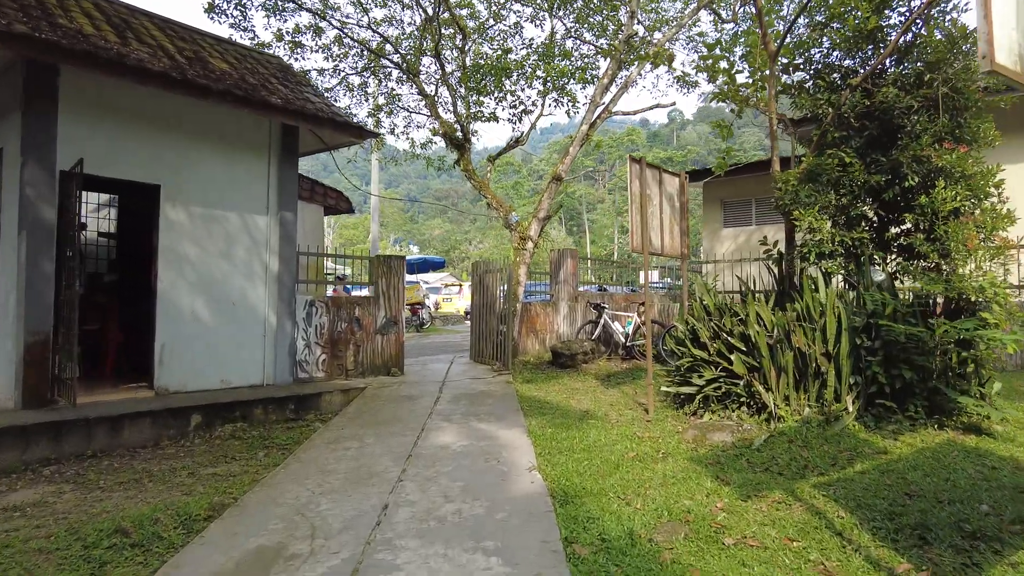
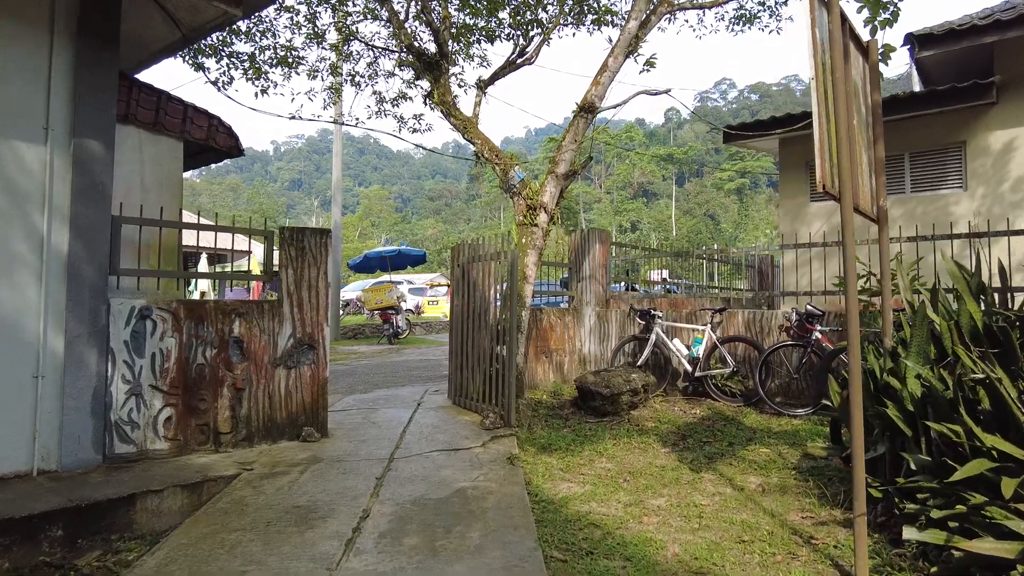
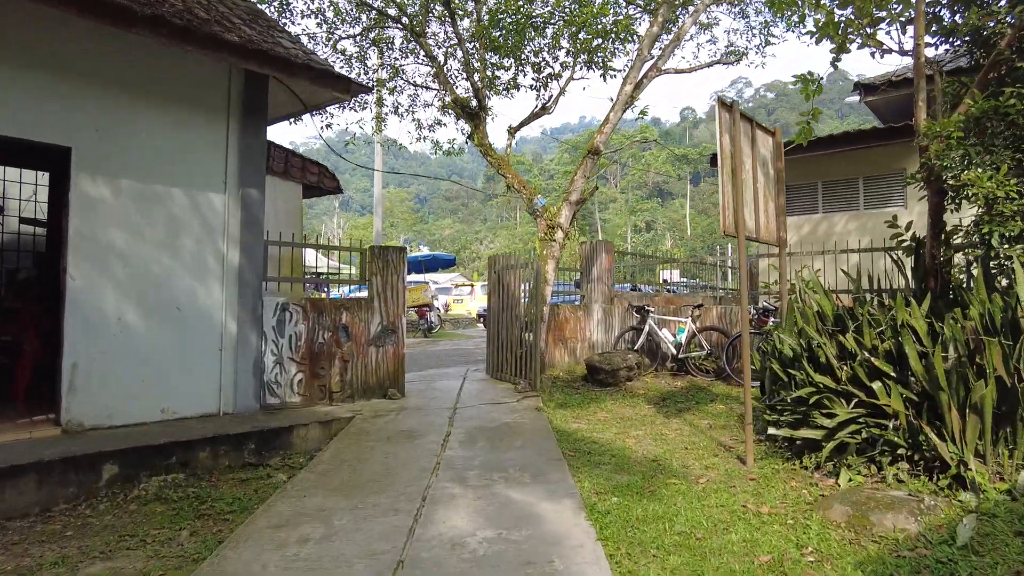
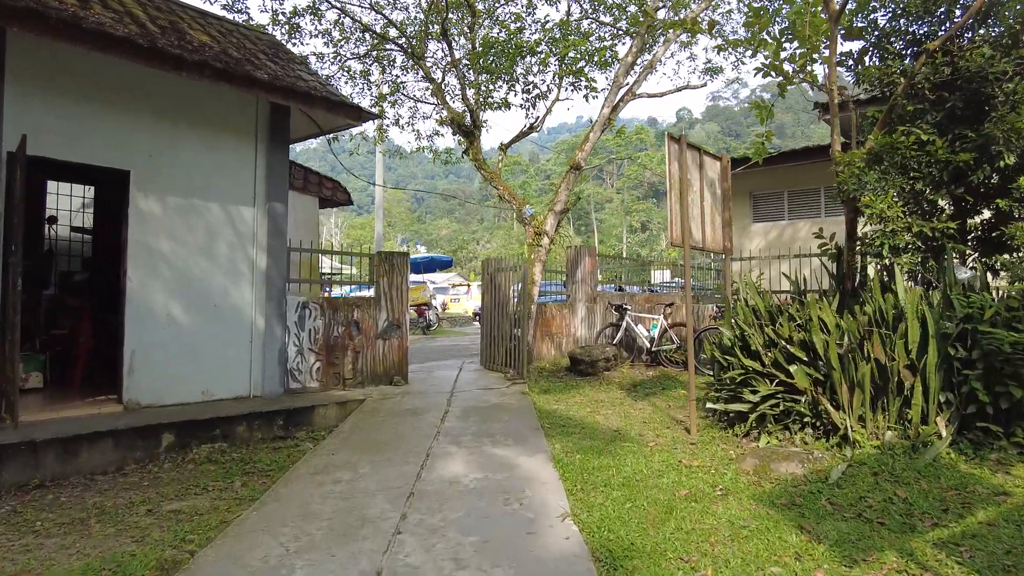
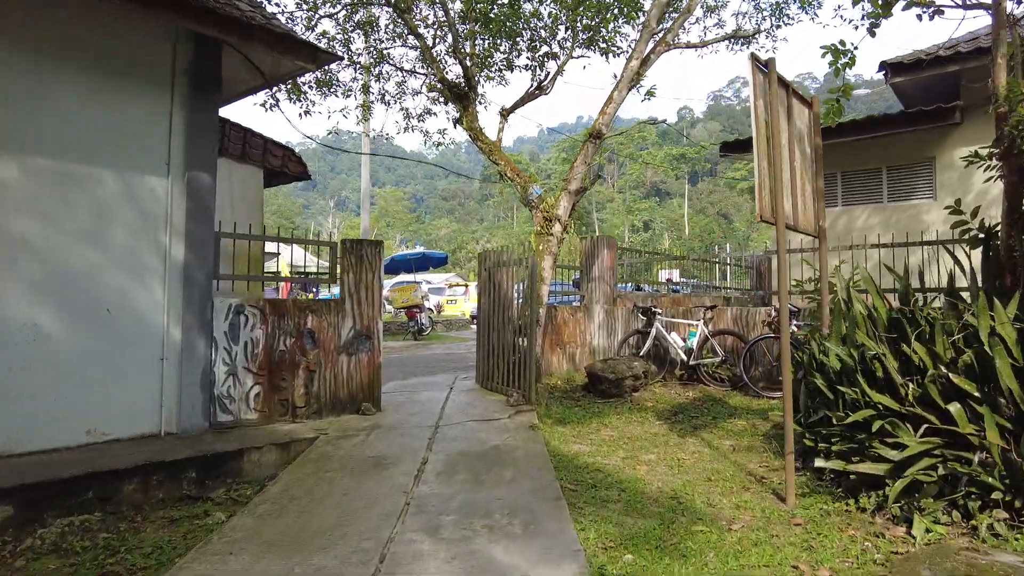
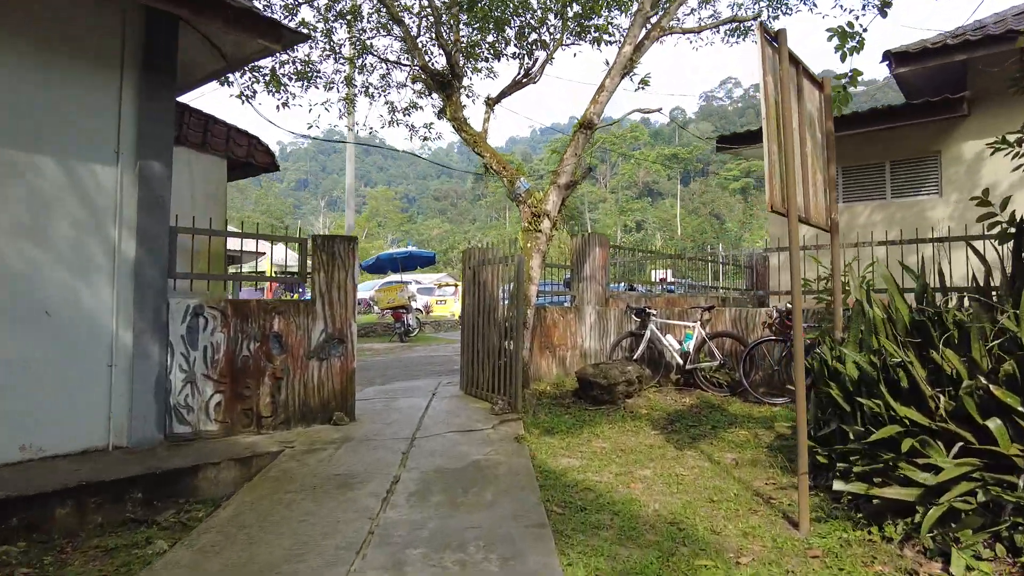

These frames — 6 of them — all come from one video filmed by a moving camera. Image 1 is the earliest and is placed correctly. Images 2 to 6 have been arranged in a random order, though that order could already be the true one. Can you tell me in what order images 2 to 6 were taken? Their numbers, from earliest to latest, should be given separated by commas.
4, 3, 5, 6, 2
